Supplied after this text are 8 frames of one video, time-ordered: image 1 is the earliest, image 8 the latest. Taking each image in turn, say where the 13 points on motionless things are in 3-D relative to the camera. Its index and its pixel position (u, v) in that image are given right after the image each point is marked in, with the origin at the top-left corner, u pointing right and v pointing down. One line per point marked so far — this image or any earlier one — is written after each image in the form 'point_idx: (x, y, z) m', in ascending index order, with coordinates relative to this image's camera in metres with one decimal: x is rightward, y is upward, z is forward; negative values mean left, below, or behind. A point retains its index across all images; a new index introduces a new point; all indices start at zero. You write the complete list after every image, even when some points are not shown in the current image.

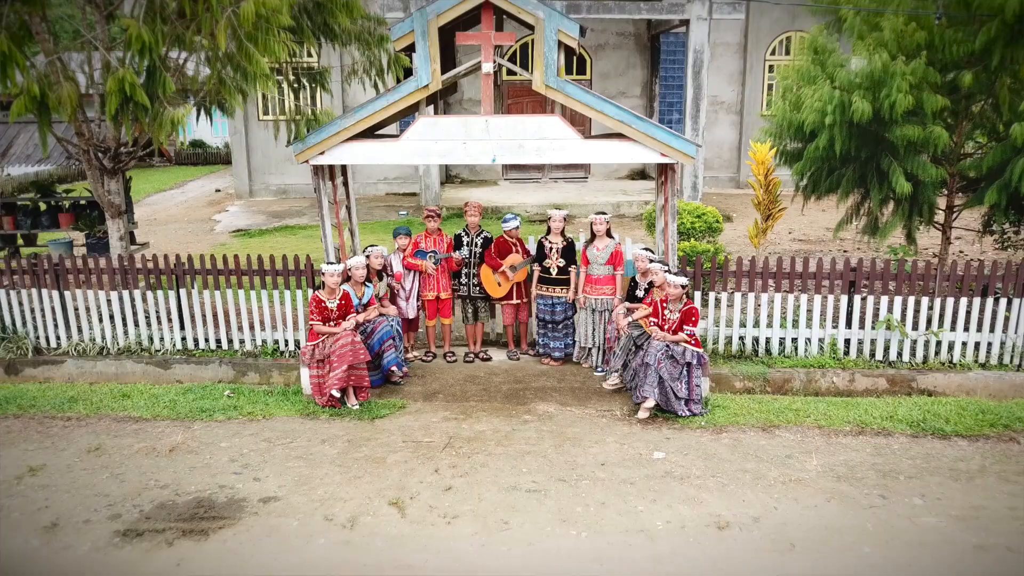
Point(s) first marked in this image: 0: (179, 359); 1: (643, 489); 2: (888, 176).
0: (-2.9, -0.6, +7.1) m
1: (+0.8, -1.1, +4.7) m
2: (+3.1, +0.9, +6.8) m
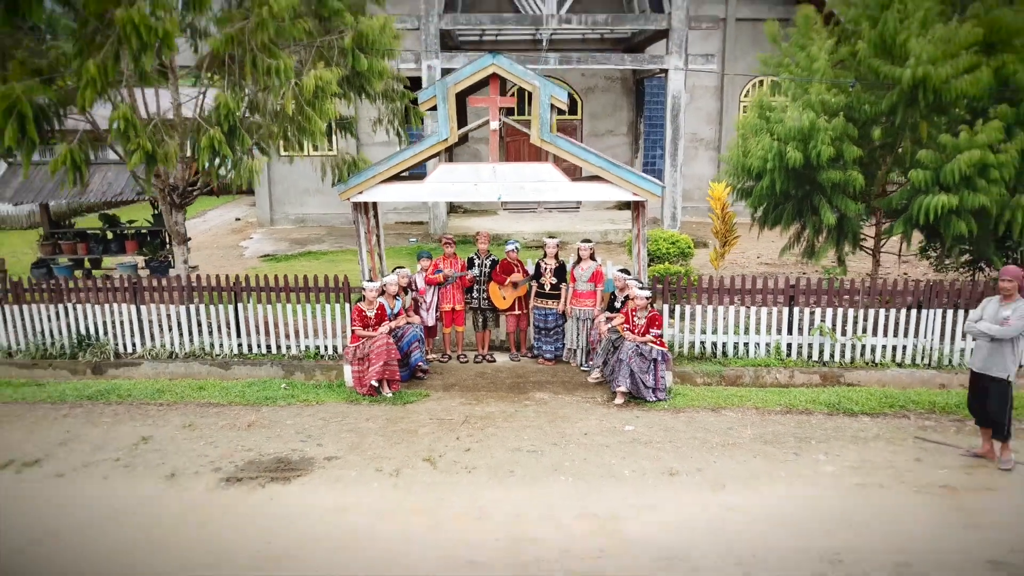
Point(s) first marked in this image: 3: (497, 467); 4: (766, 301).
0: (-2.9, -0.8, +8.6) m
1: (+0.8, -1.2, +6.2) m
2: (+3.1, +0.8, +8.3) m
3: (-0.1, -1.3, +5.9) m
4: (+2.5, -0.1, +8.1) m
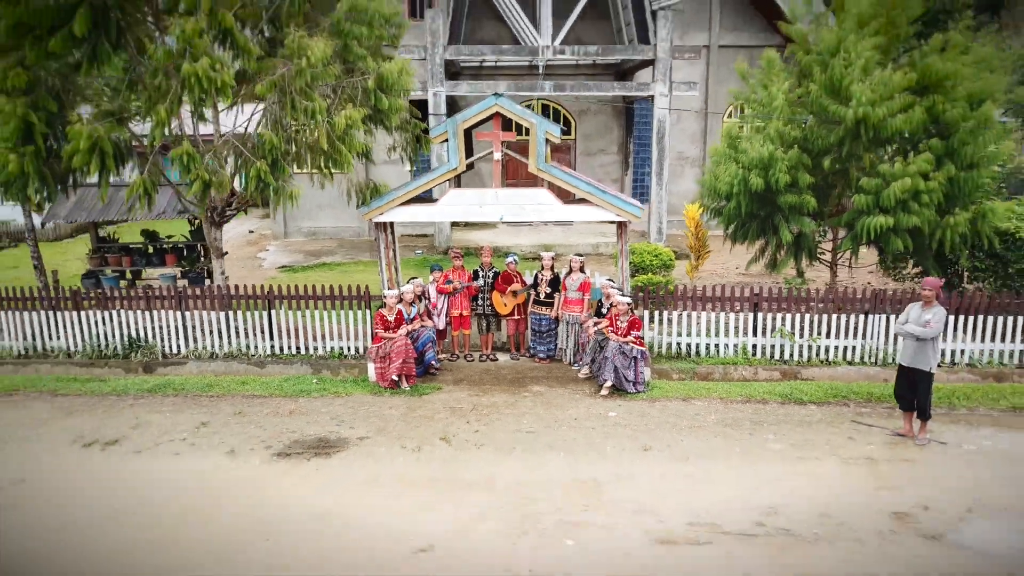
0: (-2.9, -0.9, +9.8) m
1: (+0.8, -1.3, +7.4) m
2: (+3.1, +0.7, +9.6) m
3: (-0.1, -1.3, +7.1) m
4: (+2.5, -0.2, +9.3) m
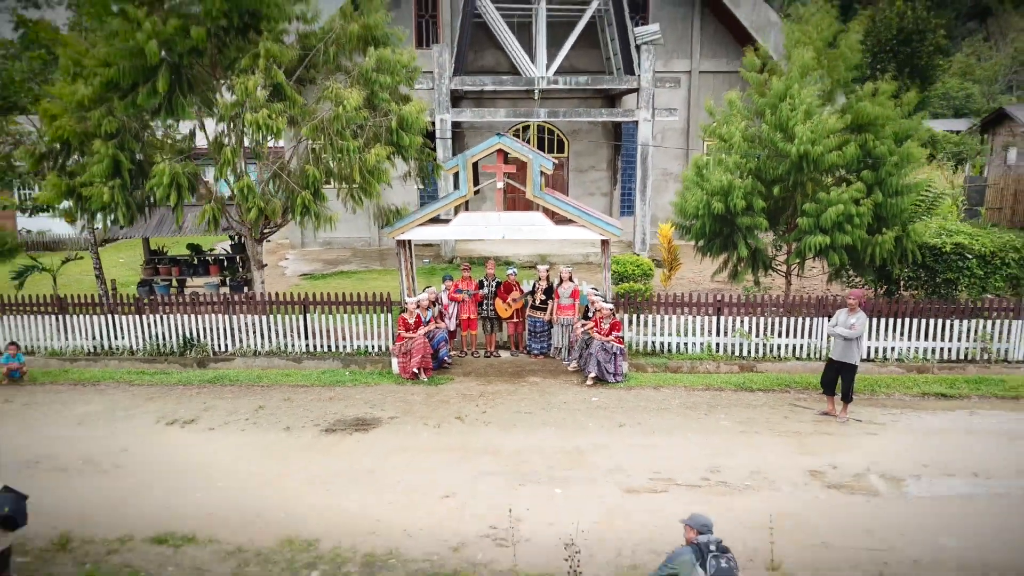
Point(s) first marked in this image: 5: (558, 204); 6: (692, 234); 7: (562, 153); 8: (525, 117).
0: (-2.9, -1.0, +11.5) m
1: (+0.8, -1.4, +9.1) m
2: (+3.1, +0.6, +11.3) m
3: (-0.1, -1.4, +8.8) m
4: (+2.5, -0.3, +11.0) m
5: (+0.6, +1.1, +10.7) m
6: (+2.6, +0.8, +11.7) m
7: (+1.2, +3.3, +19.7) m
8: (+0.3, +3.5, +17.0) m
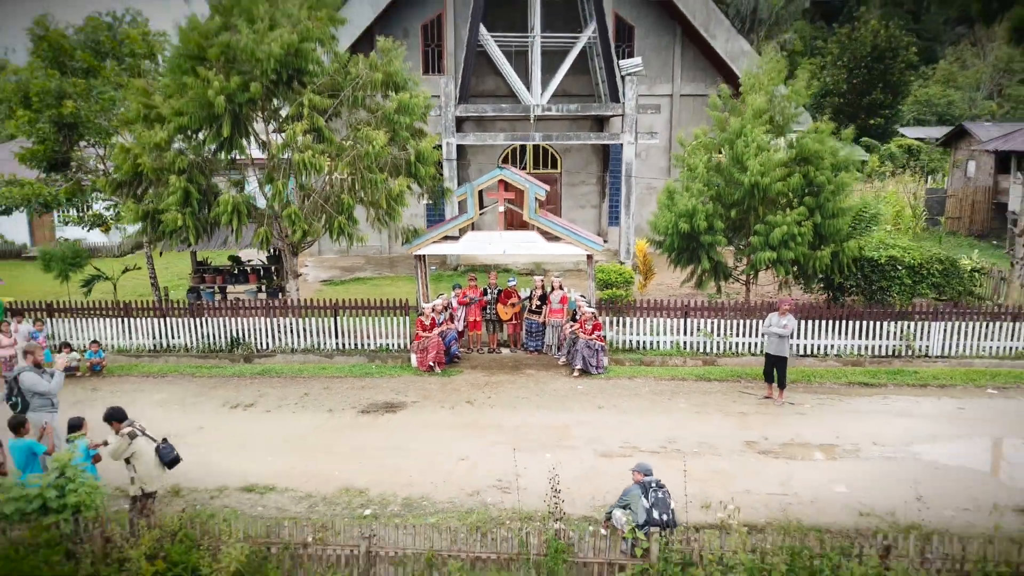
0: (-2.9, -1.1, +13.5) m
1: (+0.8, -1.5, +11.2) m
2: (+3.1, +0.5, +13.4) m
3: (-0.1, -1.5, +10.9) m
4: (+2.5, -0.4, +13.1) m
5: (+0.6, +1.0, +12.8) m
6: (+2.6, +0.7, +13.8) m
7: (+1.2, +3.2, +21.7) m
8: (+0.2, +3.4, +19.0) m
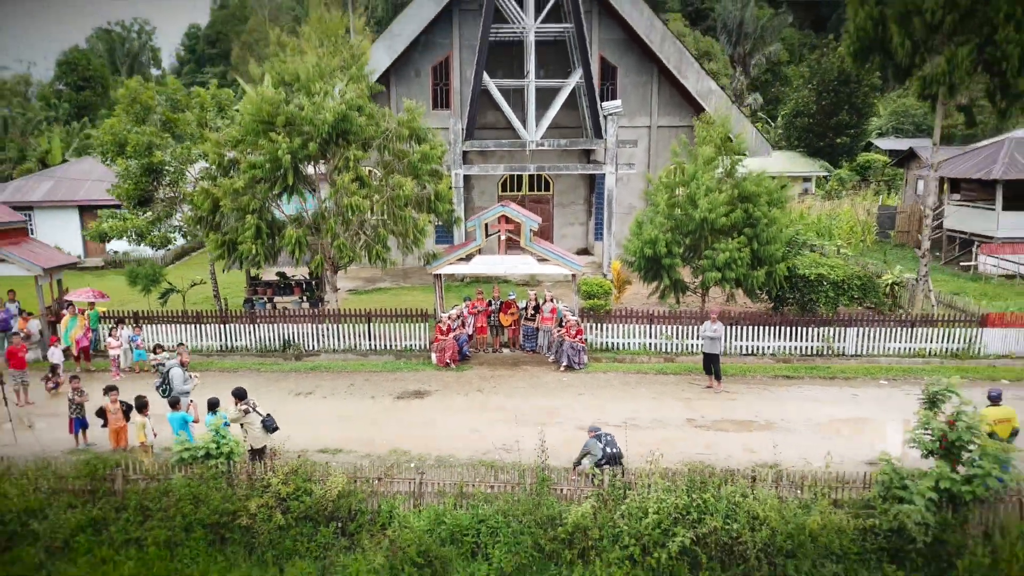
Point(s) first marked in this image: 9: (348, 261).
0: (-2.9, -1.3, +16.7) m
1: (+0.8, -1.7, +14.4) m
2: (+3.1, +0.2, +16.6) m
3: (-0.1, -1.8, +14.1) m
4: (+2.5, -0.7, +16.3) m
5: (+0.6, +0.8, +16.0) m
6: (+2.5, +0.4, +17.0) m
7: (+1.1, +2.9, +24.9) m
8: (+0.2, +3.2, +22.2) m
9: (-3.1, +0.5, +15.7) m
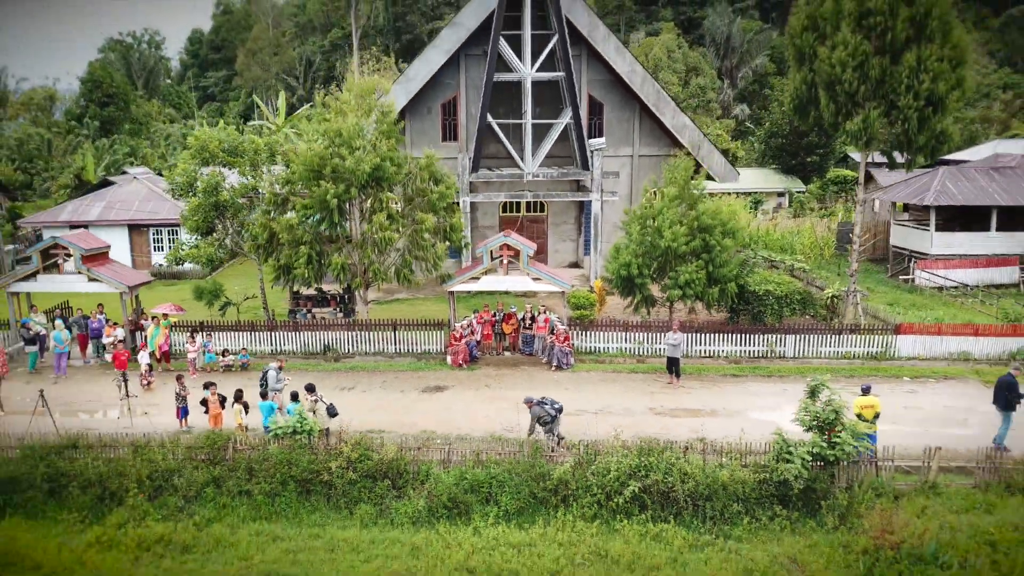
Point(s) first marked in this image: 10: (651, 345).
0: (-2.9, -1.7, +20.3) m
1: (+0.8, -2.1, +18.0) m
2: (+3.1, -0.1, +20.2) m
3: (-0.1, -2.2, +17.7) m
4: (+2.5, -1.0, +19.9) m
5: (+0.6, +0.4, +19.6) m
6: (+2.6, +0.1, +20.6) m
7: (+1.1, +2.6, +28.5) m
8: (+0.2, +2.9, +25.8) m
9: (-3.1, +0.2, +19.2) m
10: (+3.4, -1.4, +19.9) m
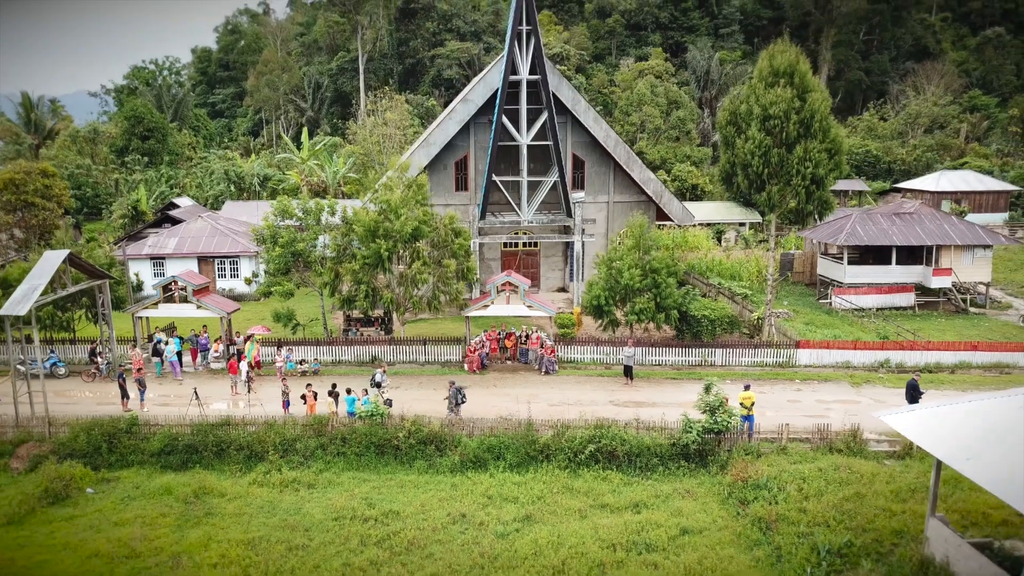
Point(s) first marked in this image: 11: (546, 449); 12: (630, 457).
0: (-2.9, -2.5, +27.2) m
1: (+0.8, -2.9, +24.9) m
2: (+3.1, -1.0, +27.1) m
3: (0.0, -3.0, +24.6) m
4: (+2.5, -1.9, +26.8) m
5: (+0.6, -0.4, +26.5) m
6: (+2.6, -0.8, +27.5) m
7: (+1.1, +1.7, +35.4) m
8: (+0.2, +2.0, +32.7) m
9: (-3.1, -0.7, +26.1) m
10: (+3.4, -2.3, +26.8) m
11: (+0.8, -3.8, +19.0) m
12: (+2.7, -3.9, +18.7) m
